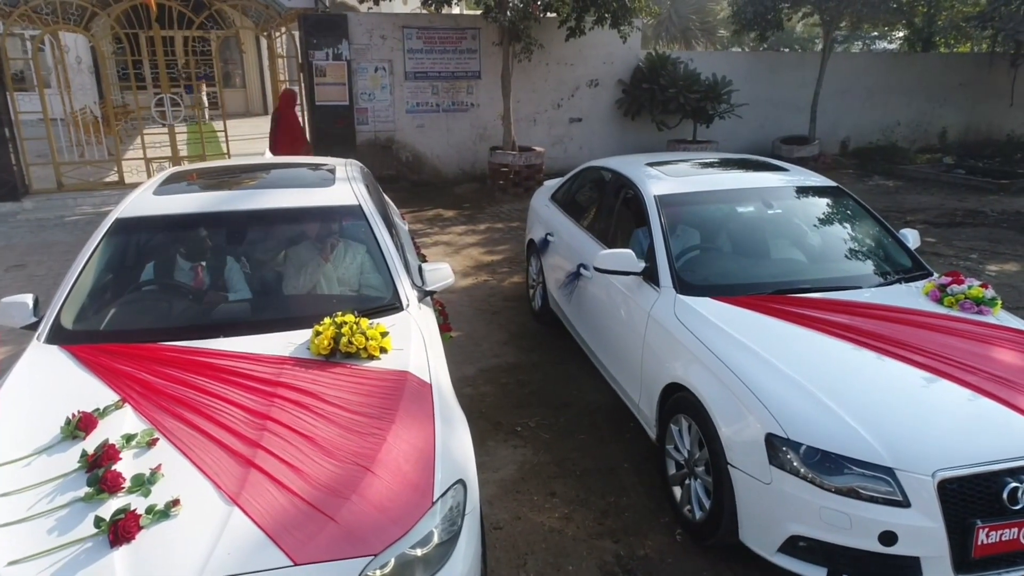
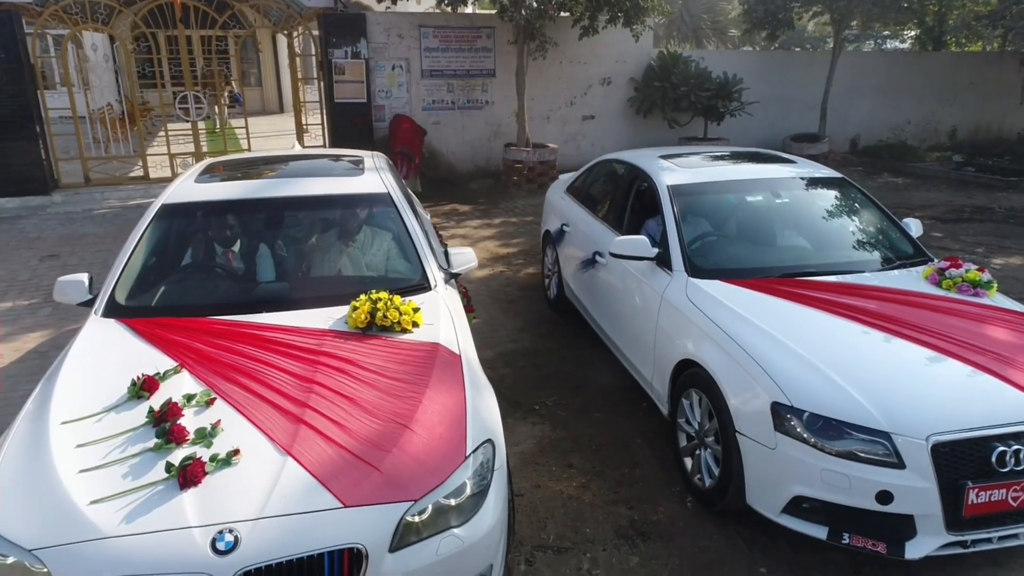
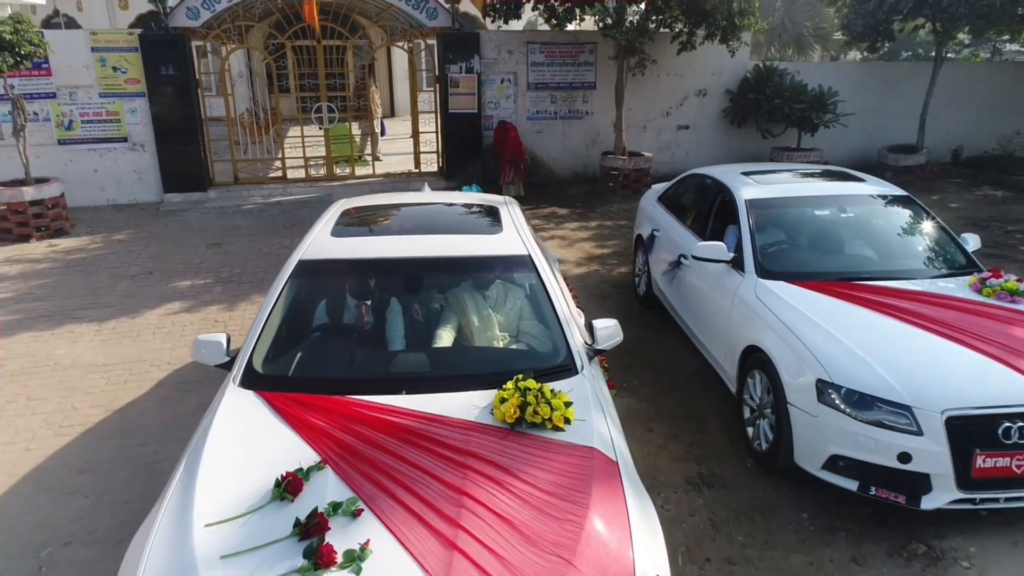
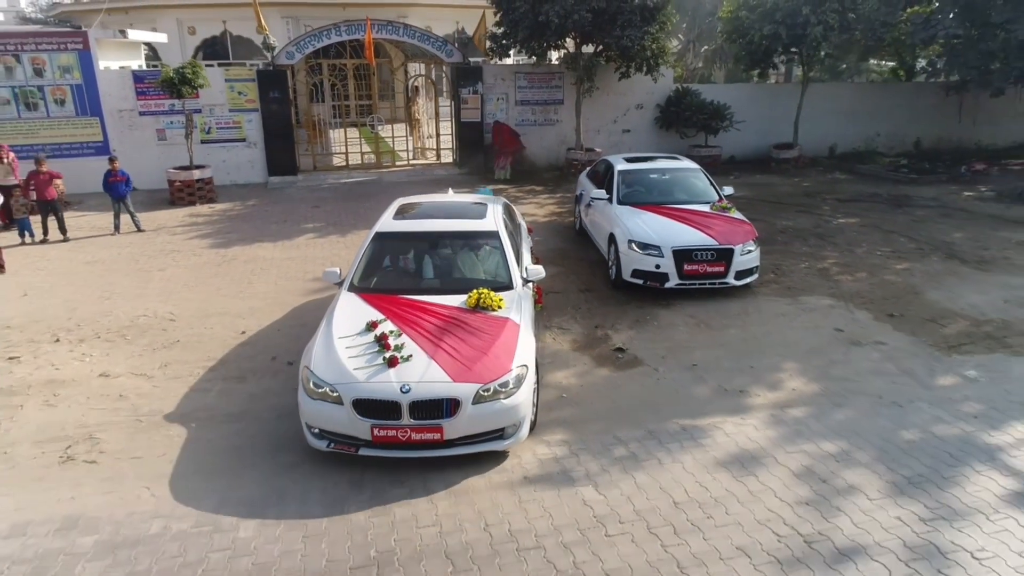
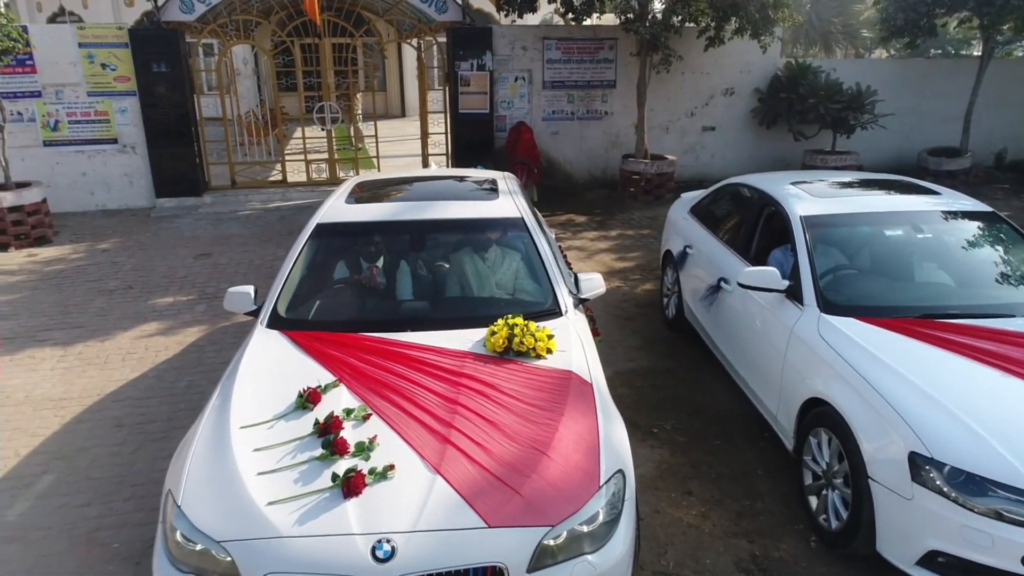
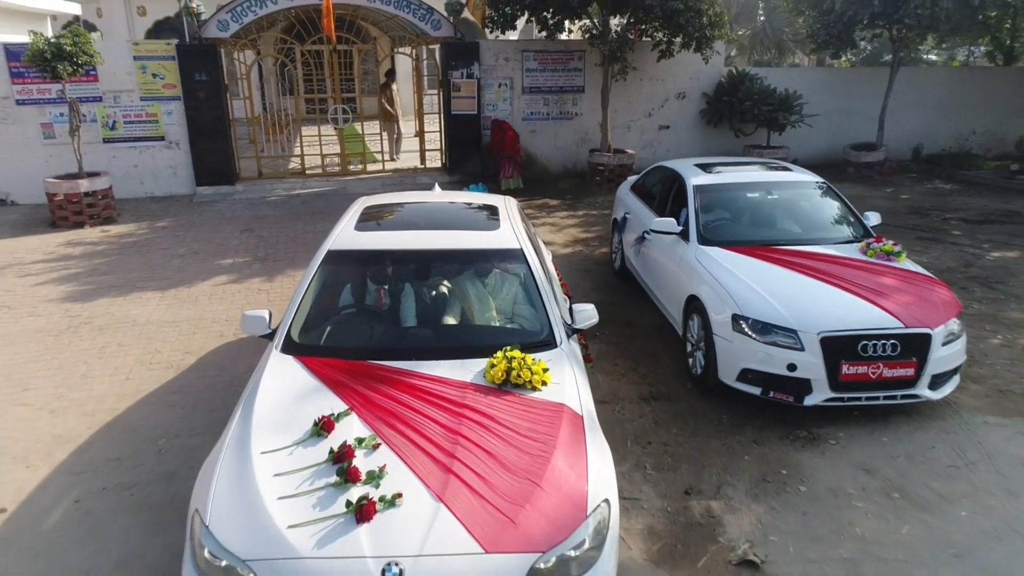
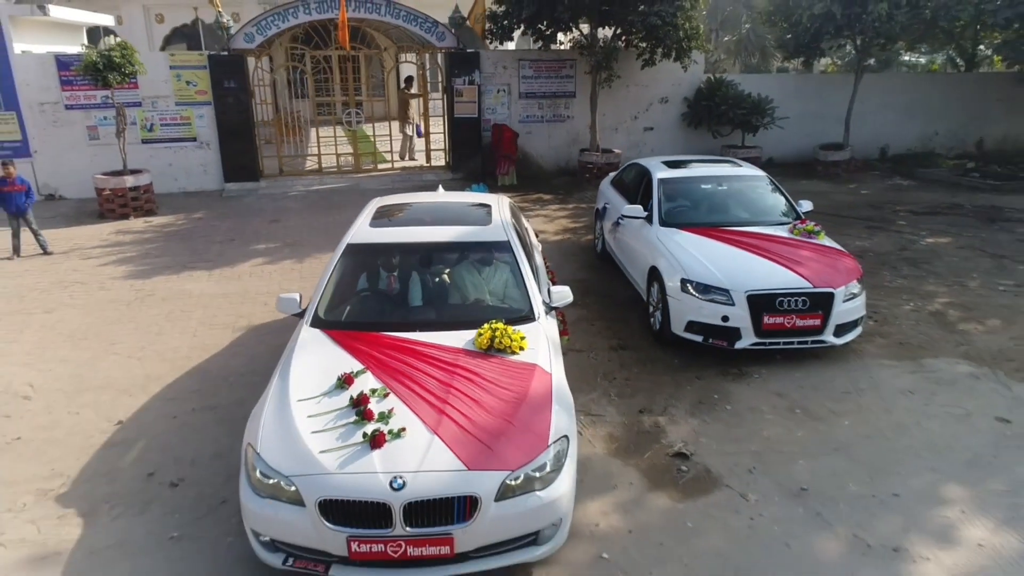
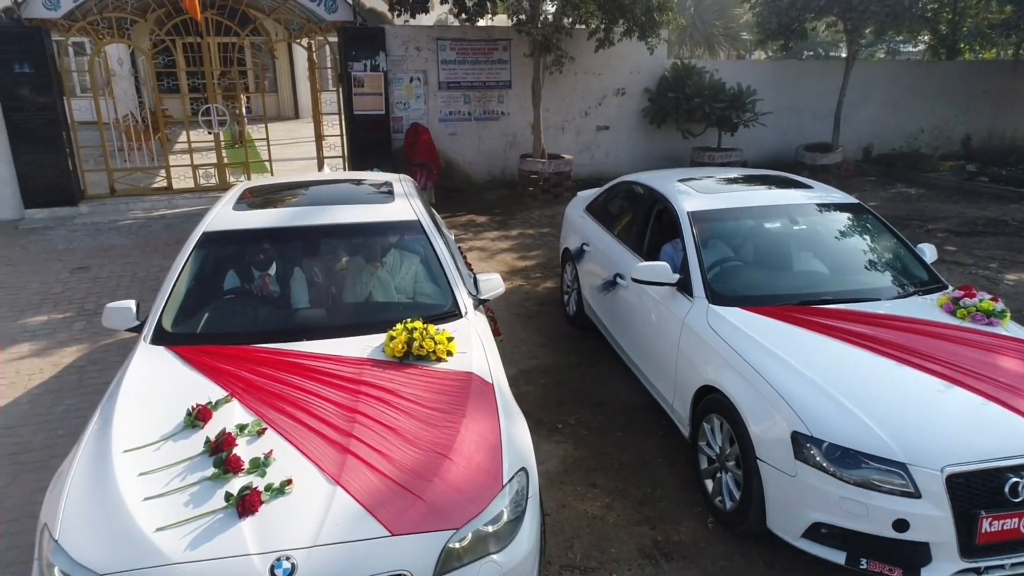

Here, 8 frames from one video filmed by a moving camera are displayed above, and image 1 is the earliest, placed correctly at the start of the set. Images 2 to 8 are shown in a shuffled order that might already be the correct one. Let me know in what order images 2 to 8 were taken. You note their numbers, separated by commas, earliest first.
2, 8, 5, 3, 6, 7, 4
